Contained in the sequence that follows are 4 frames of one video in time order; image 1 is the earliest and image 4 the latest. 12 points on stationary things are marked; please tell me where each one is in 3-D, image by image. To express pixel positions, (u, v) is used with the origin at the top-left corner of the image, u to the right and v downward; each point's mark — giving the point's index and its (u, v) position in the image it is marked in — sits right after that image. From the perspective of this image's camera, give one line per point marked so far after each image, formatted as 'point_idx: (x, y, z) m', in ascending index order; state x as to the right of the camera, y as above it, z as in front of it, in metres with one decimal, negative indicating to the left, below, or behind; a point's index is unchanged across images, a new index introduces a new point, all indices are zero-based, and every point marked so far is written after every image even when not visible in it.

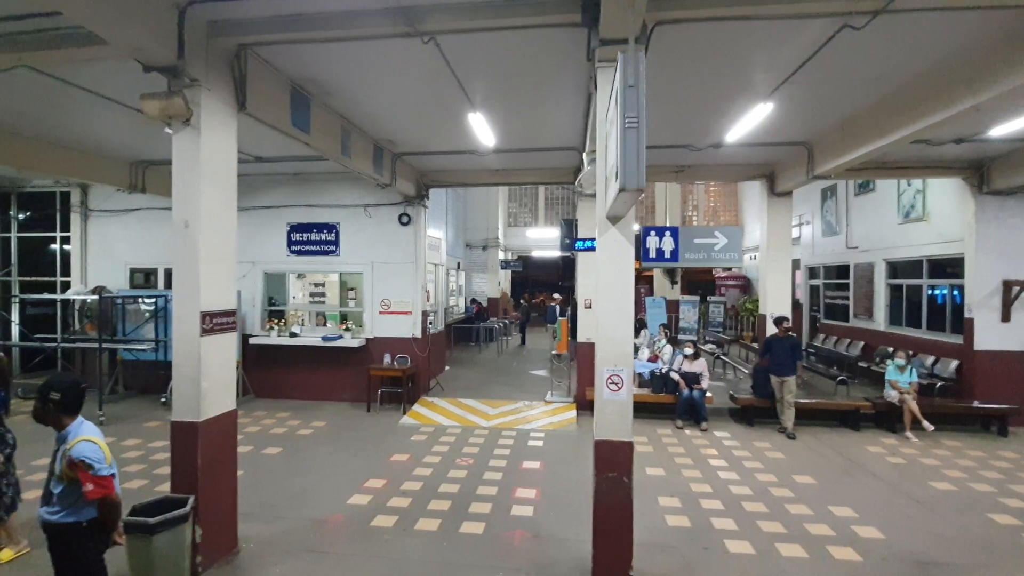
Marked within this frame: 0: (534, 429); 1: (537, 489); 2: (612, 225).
0: (+0.3, -2.1, +7.3) m
1: (+0.3, -2.2, +5.3) m
2: (+0.7, +0.4, +3.4) m
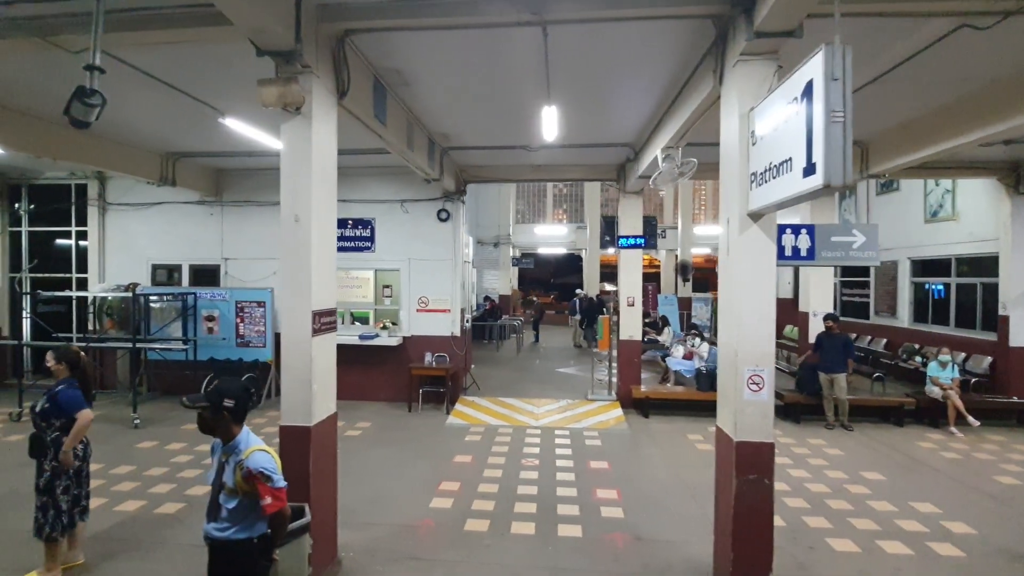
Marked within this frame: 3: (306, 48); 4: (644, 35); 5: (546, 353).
0: (+1.1, -2.0, +7.3) m
1: (+1.1, -2.1, +5.3) m
2: (+1.6, +0.4, +3.3) m
3: (-1.4, +1.7, +3.5) m
4: (+1.1, +2.1, +4.1) m
5: (+1.0, -1.8, +13.6) m
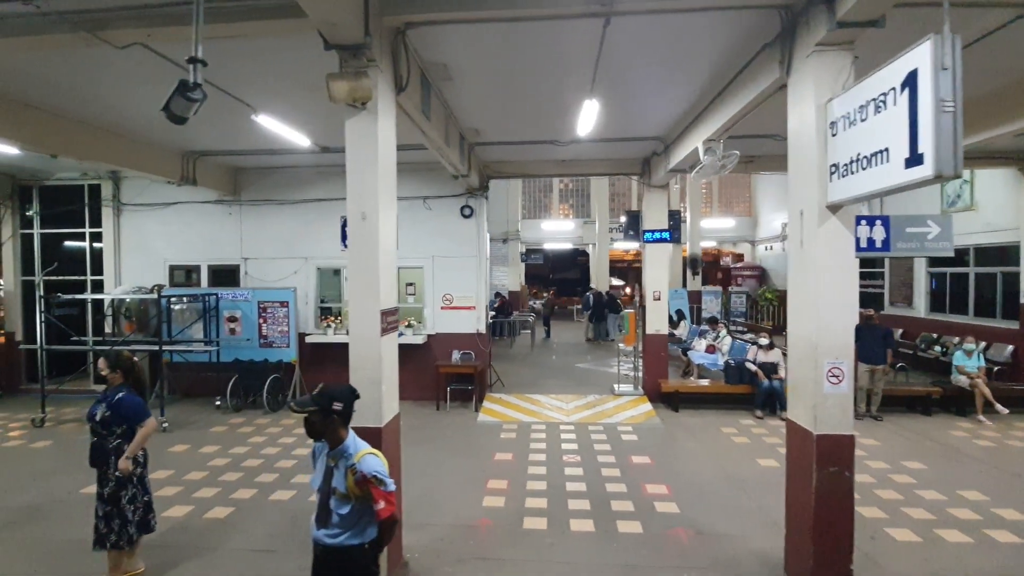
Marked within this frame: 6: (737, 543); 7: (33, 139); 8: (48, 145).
0: (+1.5, -2.0, +7.3) m
1: (+1.6, -2.1, +5.3) m
2: (+2.1, +0.5, +3.3) m
3: (-0.9, +1.7, +3.4) m
4: (+1.6, +2.1, +4.1) m
5: (+1.3, -1.7, +13.6) m
6: (+1.9, -2.1, +4.1) m
7: (-5.5, +1.7, +5.8) m
8: (-5.5, +1.7, +6.0) m
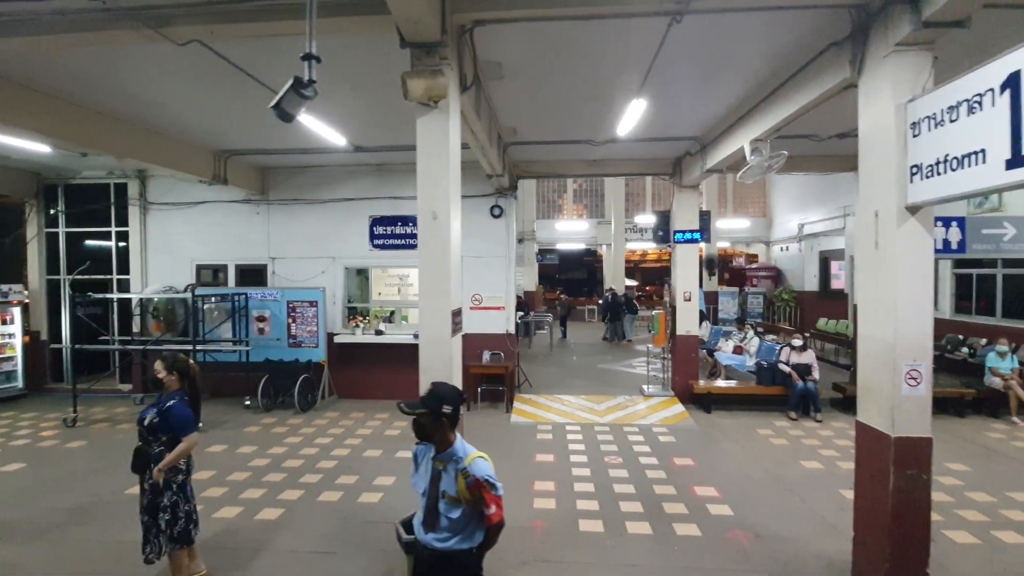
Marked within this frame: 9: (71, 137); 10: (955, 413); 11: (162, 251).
0: (+2.0, -2.0, +7.2) m
1: (+2.1, -2.1, +5.2) m
2: (+2.6, +0.5, +3.2) m
3: (-0.4, +1.7, +3.3) m
4: (+2.1, +2.1, +4.1) m
5: (+1.8, -1.7, +13.6) m
6: (+2.4, -2.1, +4.1) m
7: (-5.0, +1.7, +5.8) m
8: (-5.0, +1.7, +6.0) m
9: (-5.1, +1.7, +5.7) m
10: (+6.8, -1.9, +7.6) m
11: (-6.1, +0.7, +8.8) m
